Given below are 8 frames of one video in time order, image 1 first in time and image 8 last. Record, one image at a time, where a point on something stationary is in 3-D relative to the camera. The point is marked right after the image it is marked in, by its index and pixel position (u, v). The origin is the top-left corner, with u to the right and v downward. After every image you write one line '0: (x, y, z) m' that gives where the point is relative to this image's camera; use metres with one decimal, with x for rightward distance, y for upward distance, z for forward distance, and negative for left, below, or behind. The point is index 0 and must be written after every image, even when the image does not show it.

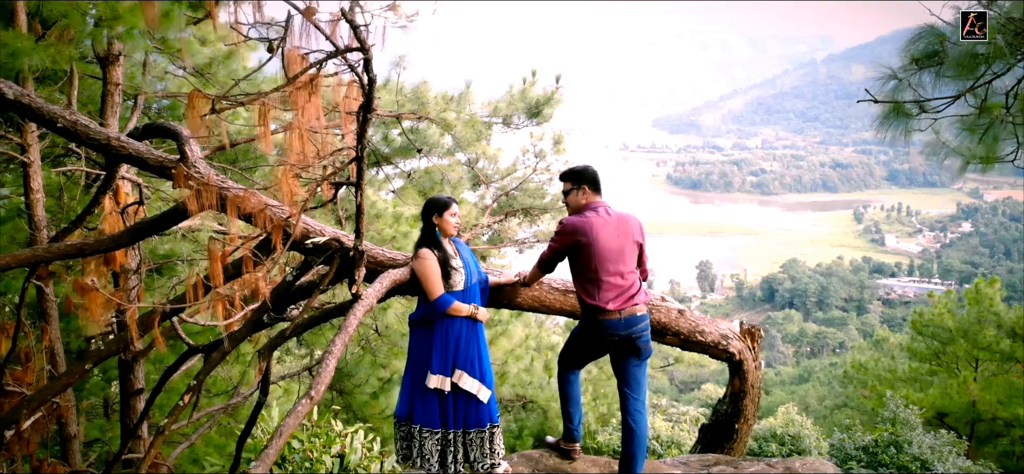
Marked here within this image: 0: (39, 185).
0: (-3.3, +0.4, +4.5) m
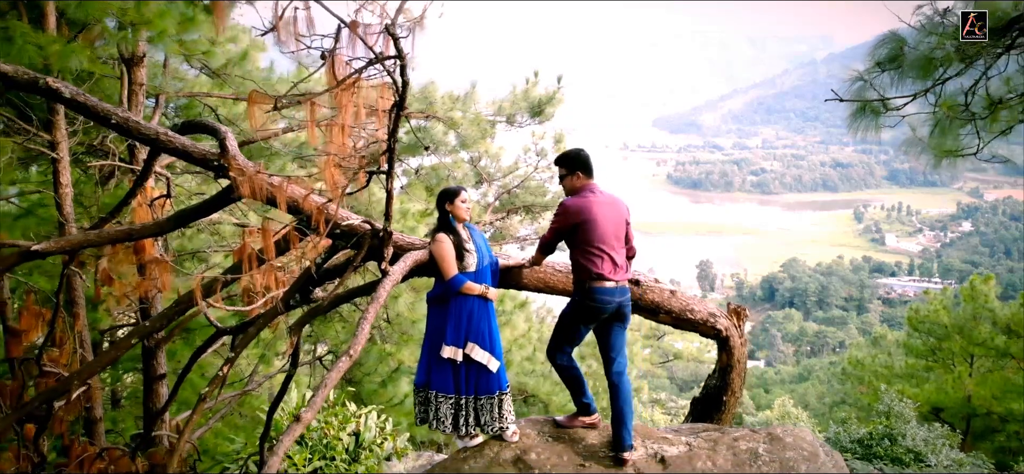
0: (-3.3, +0.4, +4.7) m
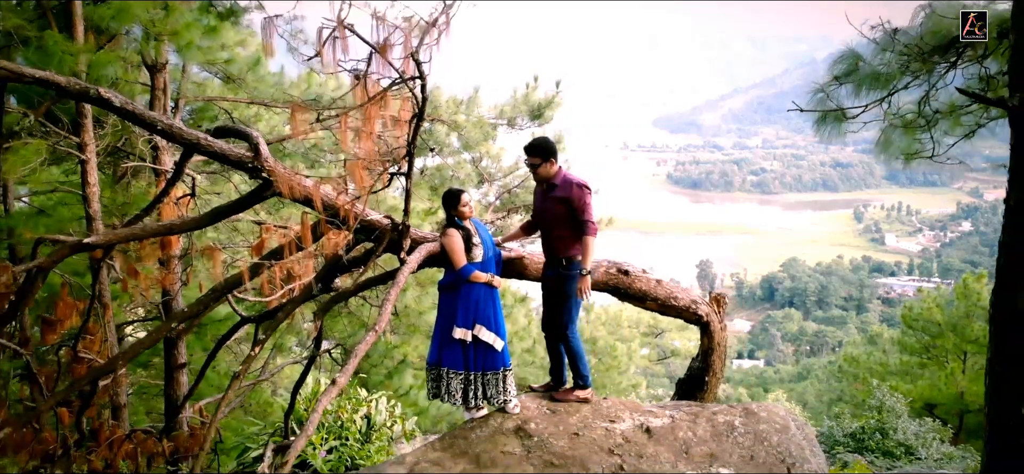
0: (-3.3, +0.4, +5.0) m
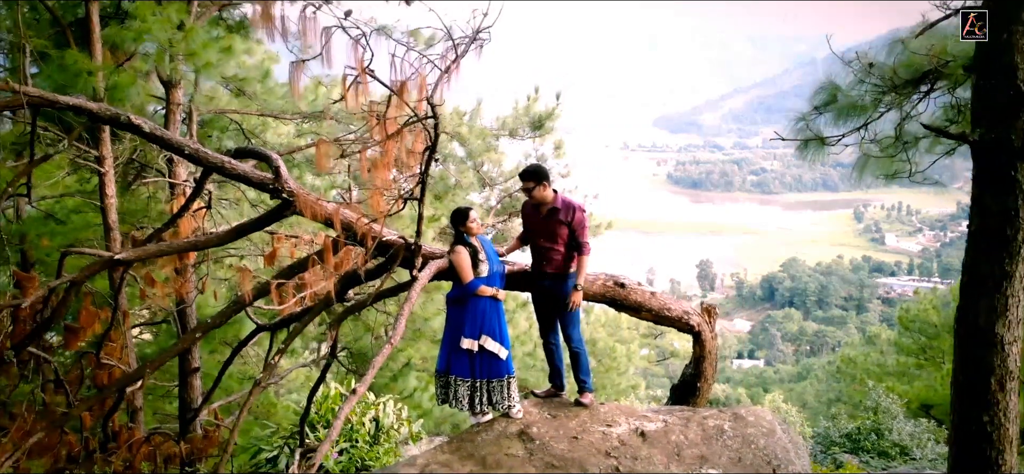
0: (-3.3, +0.4, +5.2) m
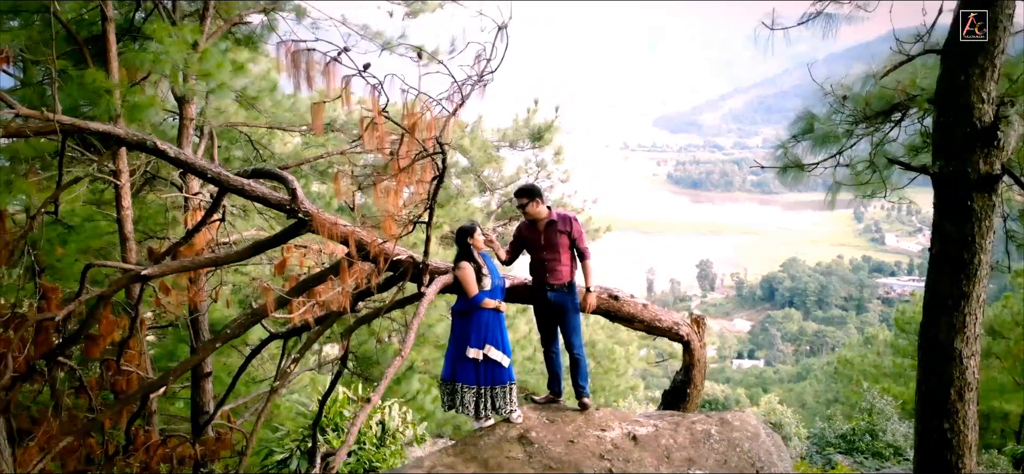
0: (-3.3, +0.3, +5.5) m
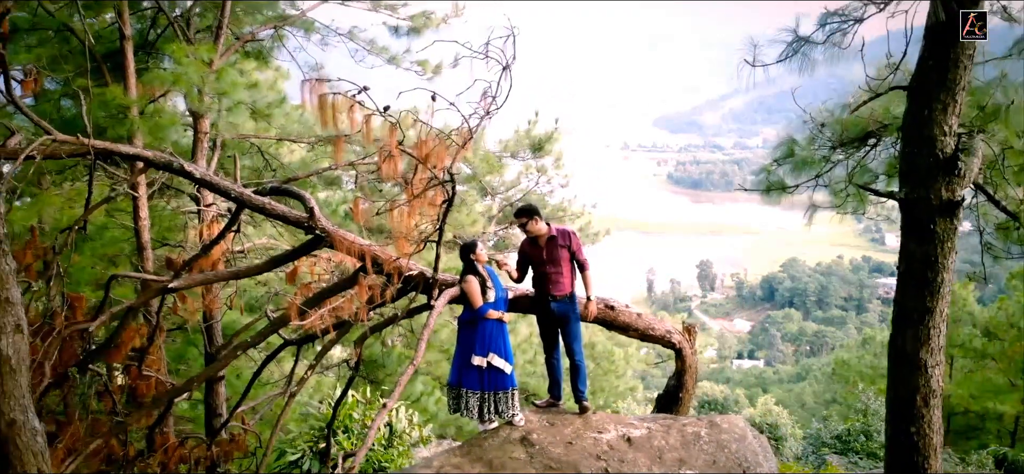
0: (-3.3, +0.2, +5.7) m
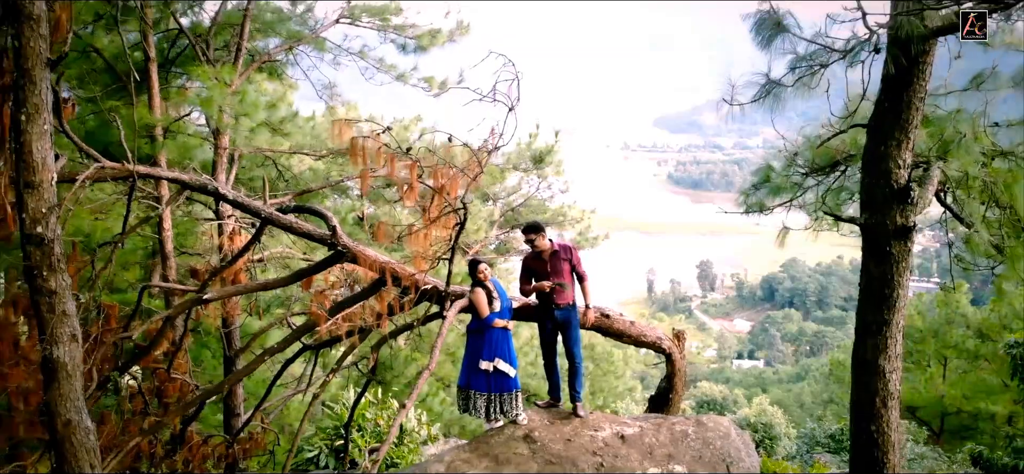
0: (-3.2, +0.1, +6.0) m
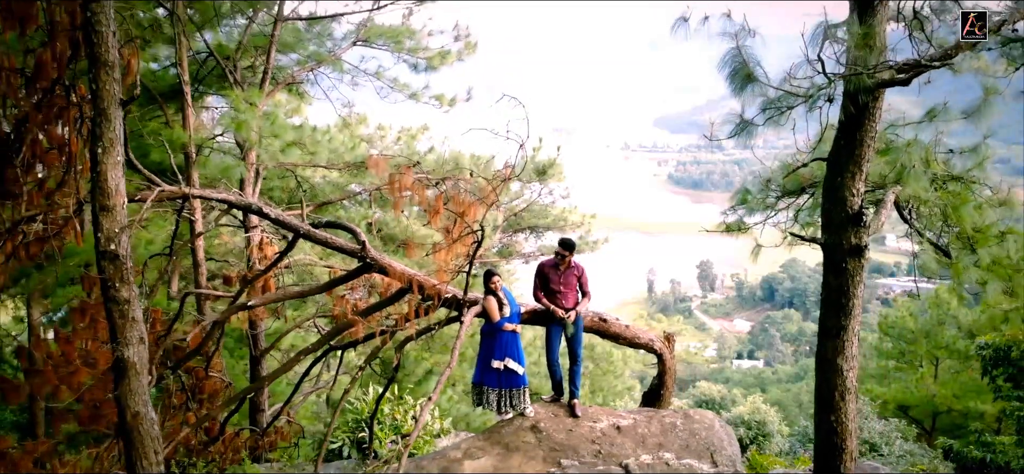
0: (-3.2, 0.0, +6.5) m
